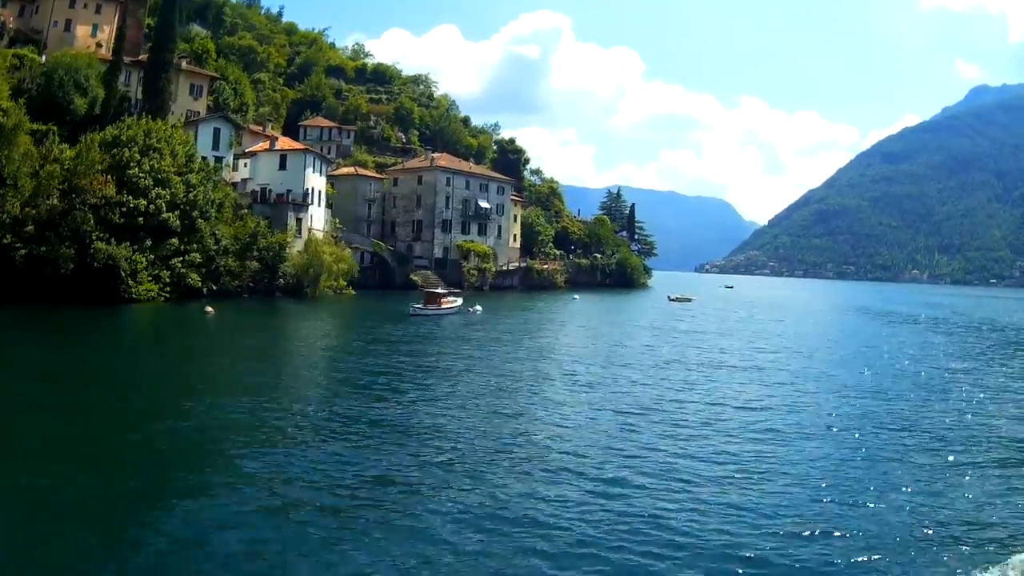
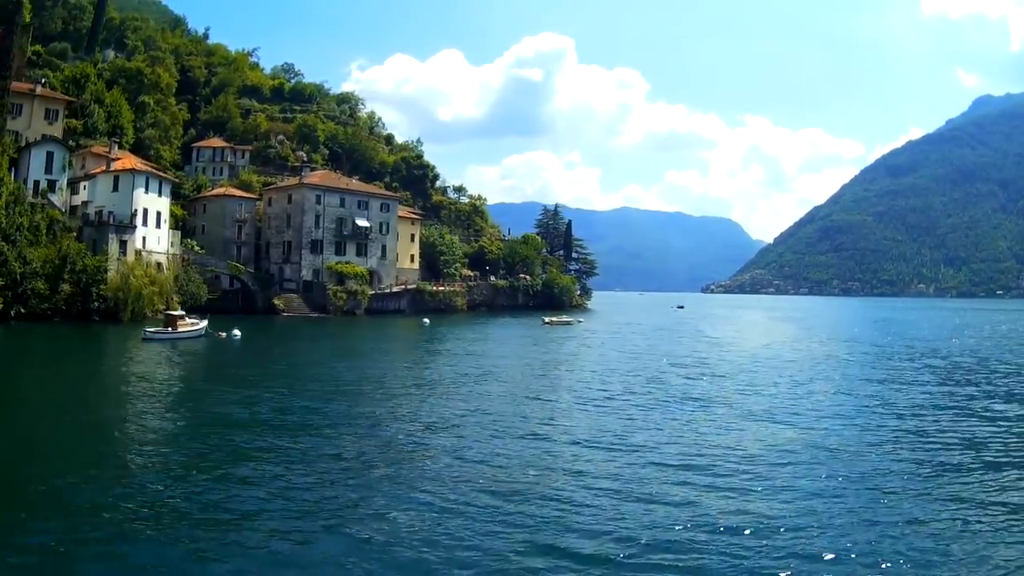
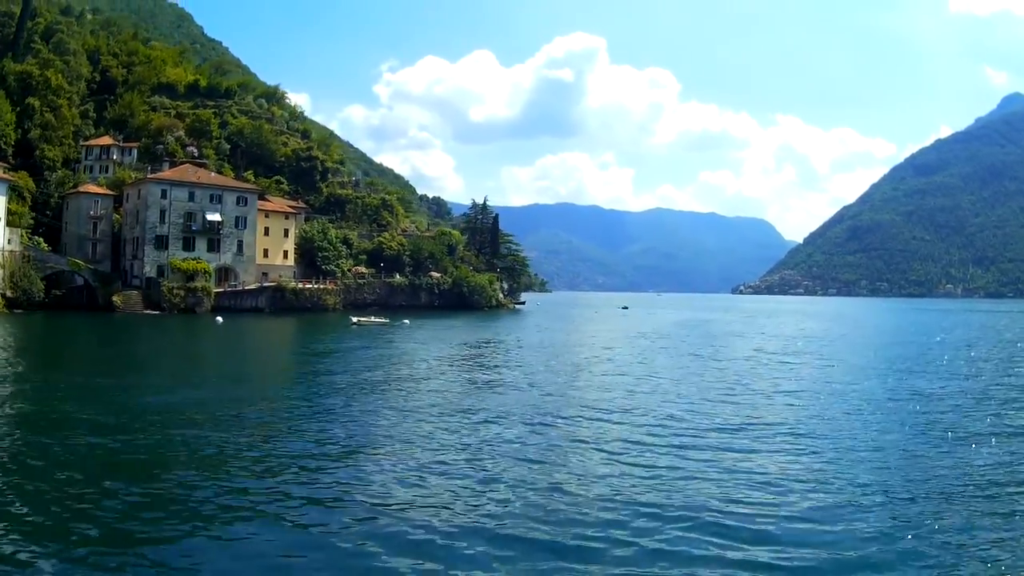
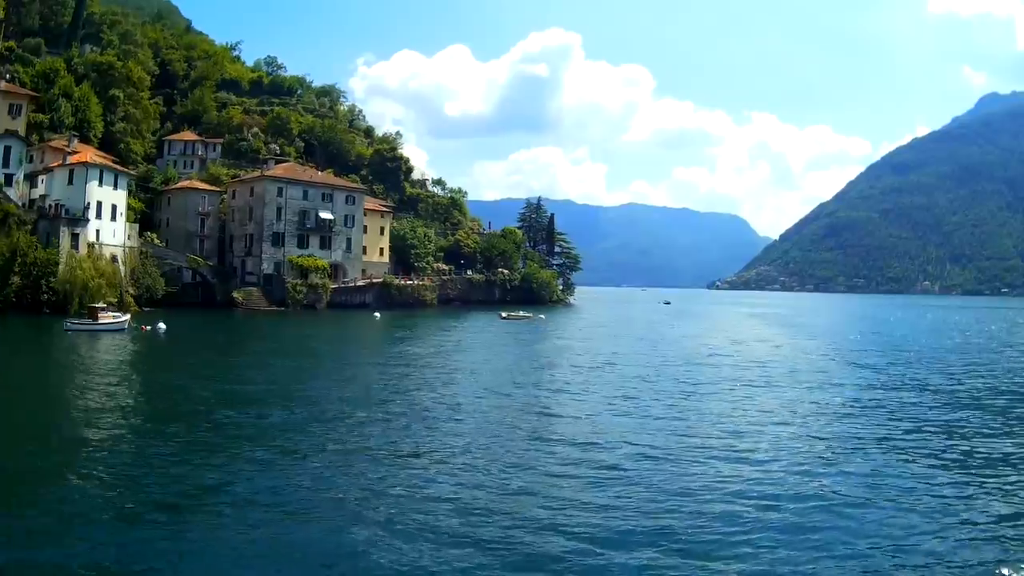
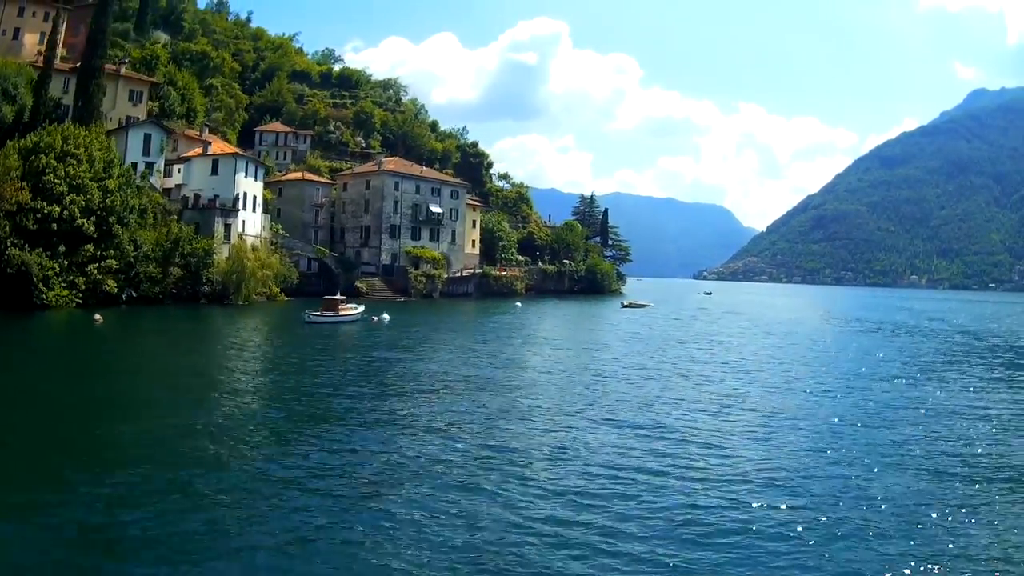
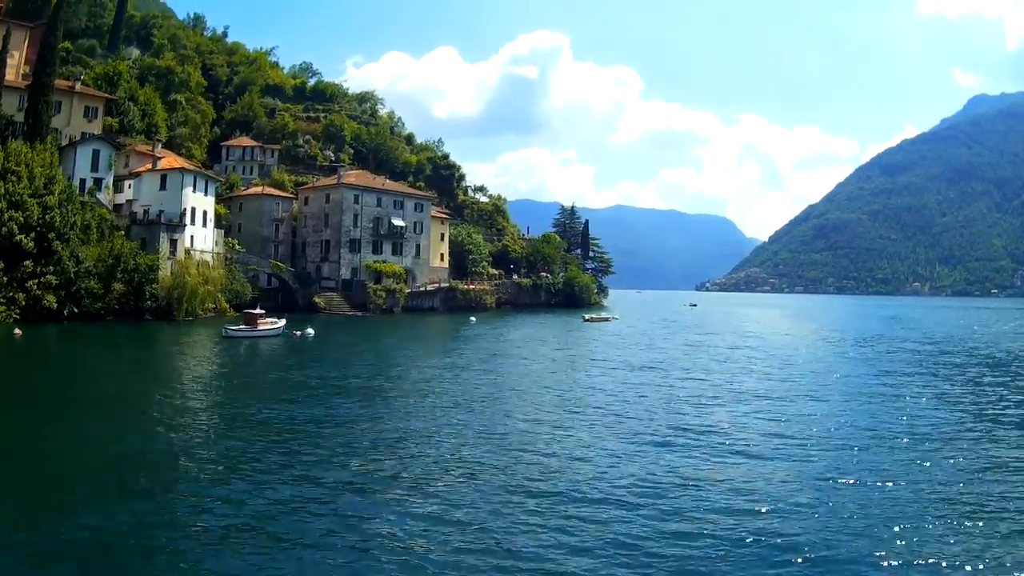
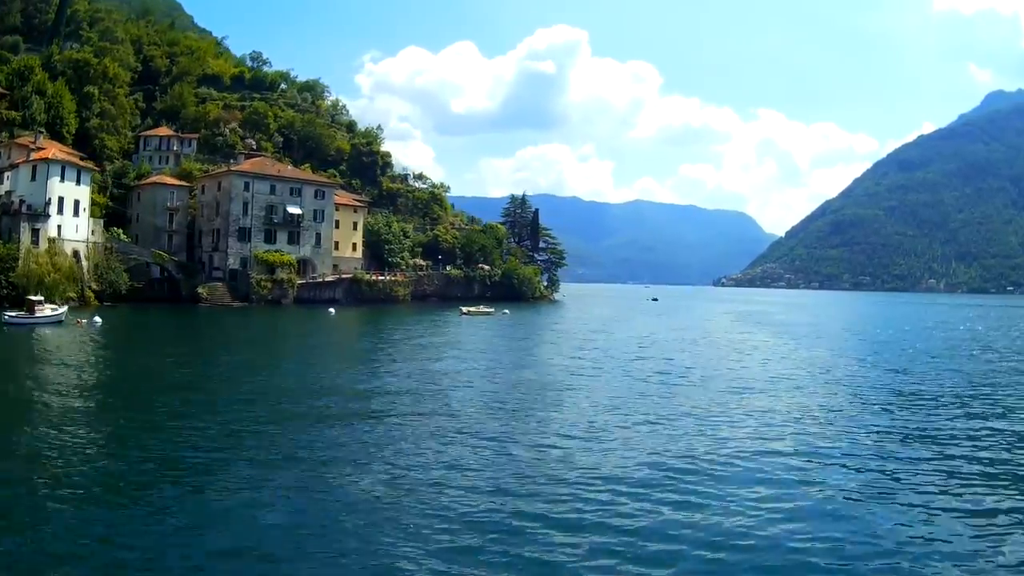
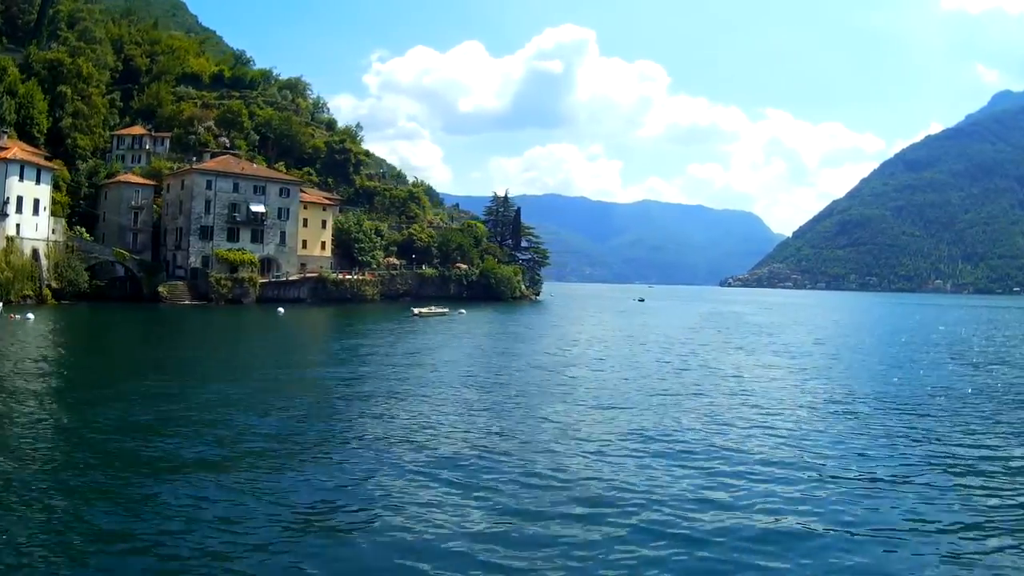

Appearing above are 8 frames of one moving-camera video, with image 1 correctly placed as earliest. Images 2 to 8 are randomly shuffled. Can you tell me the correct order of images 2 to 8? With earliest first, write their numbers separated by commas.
5, 6, 2, 4, 7, 8, 3
